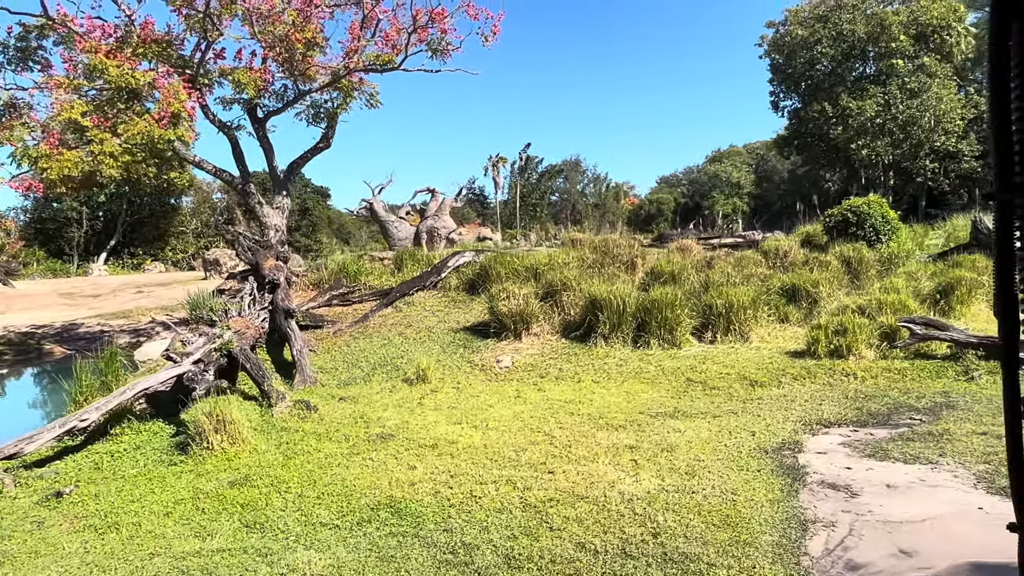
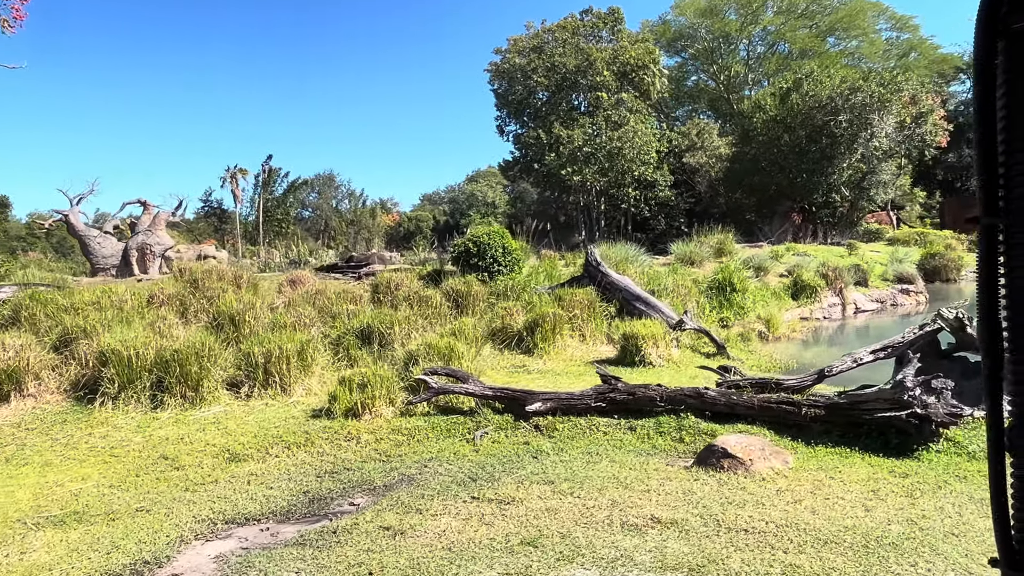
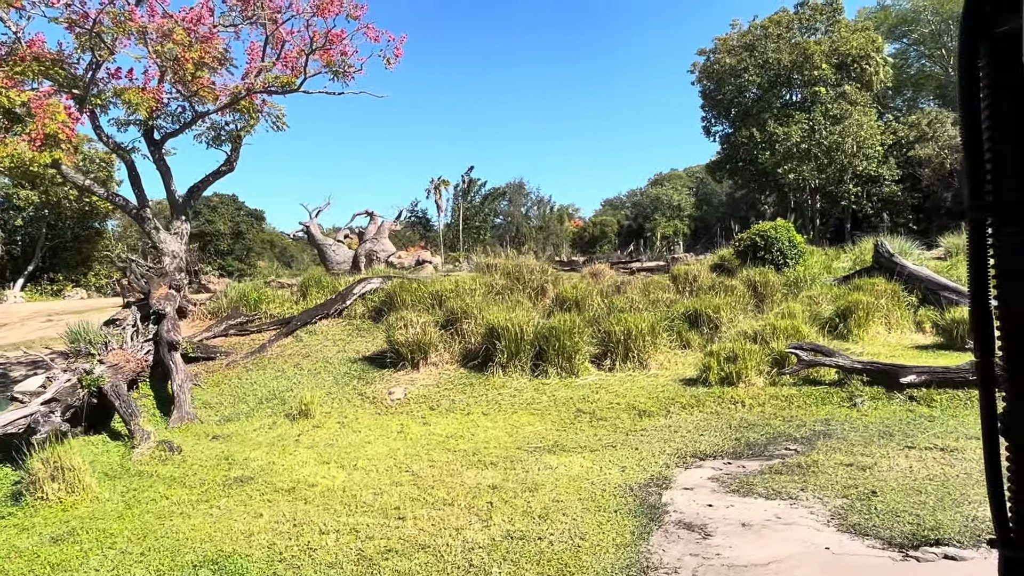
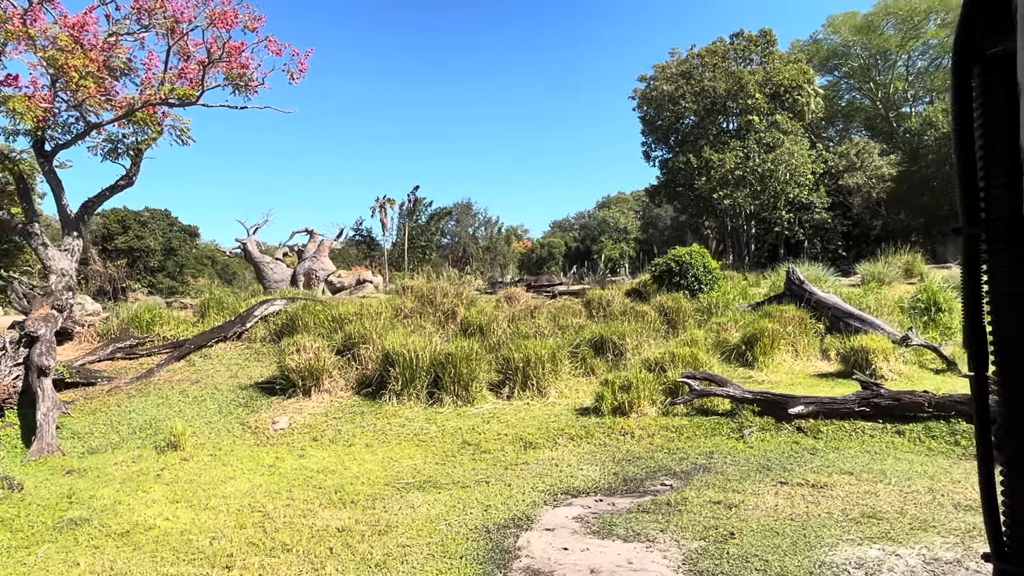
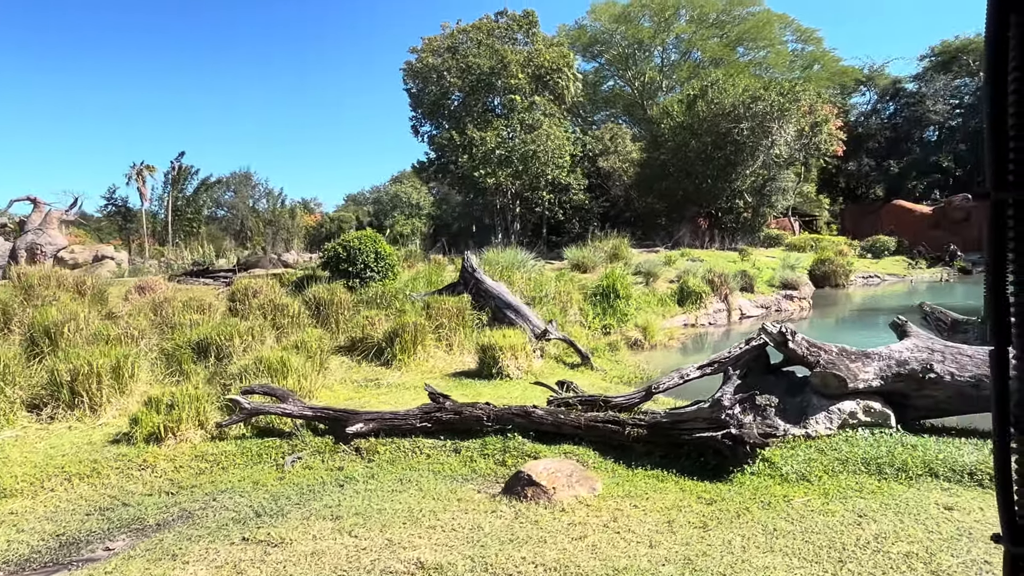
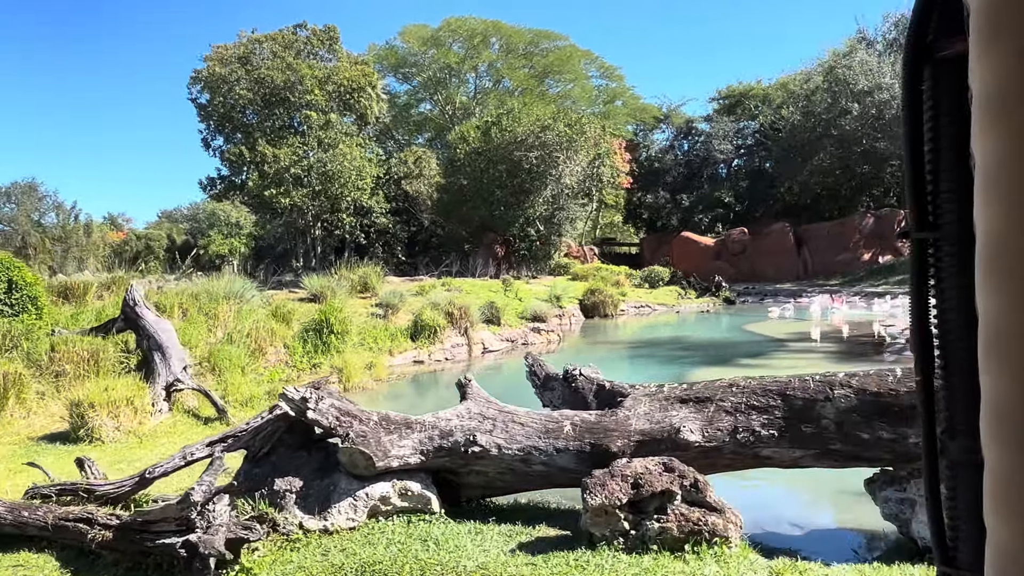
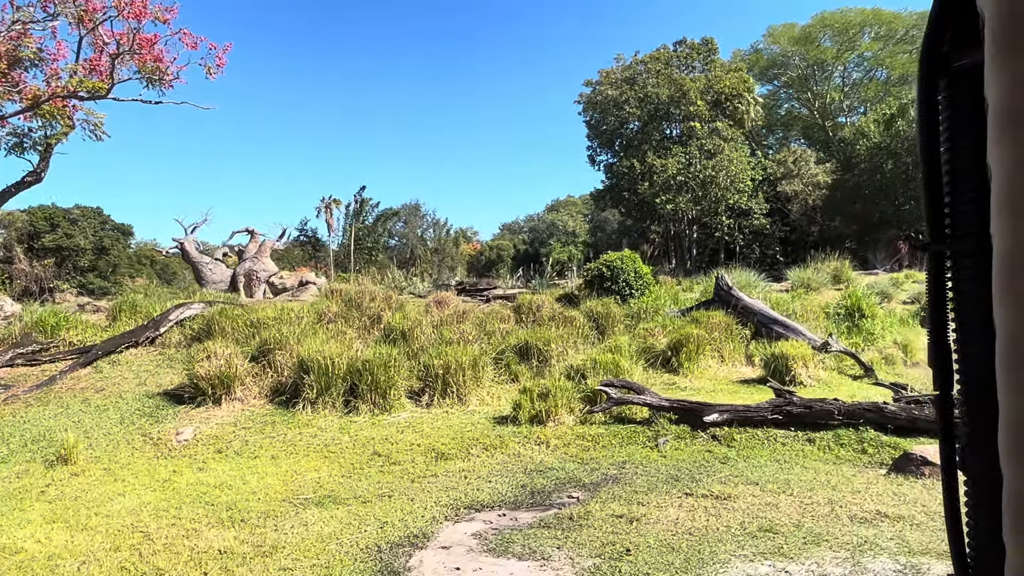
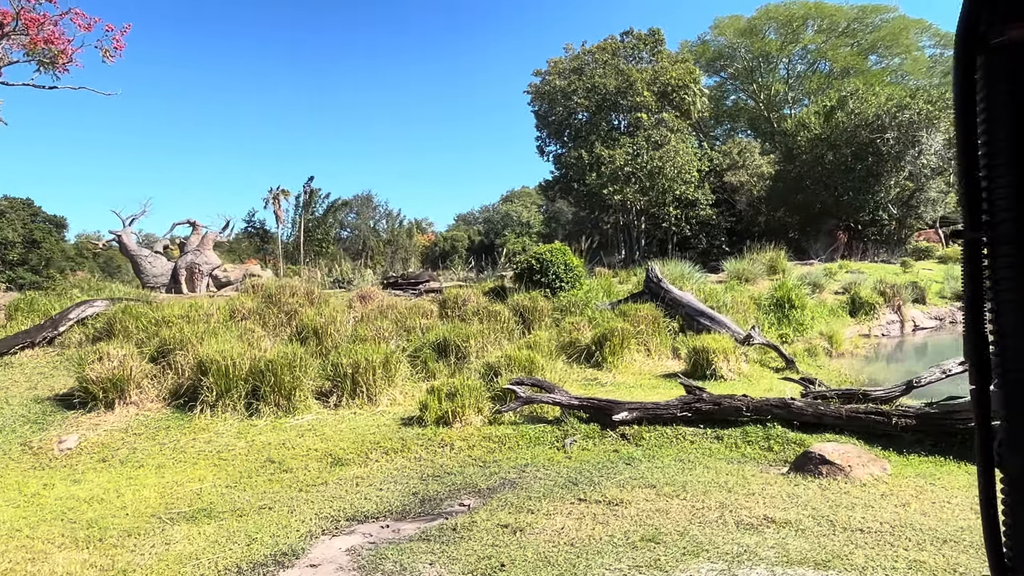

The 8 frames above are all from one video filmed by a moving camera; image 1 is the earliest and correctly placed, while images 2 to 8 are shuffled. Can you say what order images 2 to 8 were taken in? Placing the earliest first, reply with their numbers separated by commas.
3, 4, 7, 8, 2, 5, 6
